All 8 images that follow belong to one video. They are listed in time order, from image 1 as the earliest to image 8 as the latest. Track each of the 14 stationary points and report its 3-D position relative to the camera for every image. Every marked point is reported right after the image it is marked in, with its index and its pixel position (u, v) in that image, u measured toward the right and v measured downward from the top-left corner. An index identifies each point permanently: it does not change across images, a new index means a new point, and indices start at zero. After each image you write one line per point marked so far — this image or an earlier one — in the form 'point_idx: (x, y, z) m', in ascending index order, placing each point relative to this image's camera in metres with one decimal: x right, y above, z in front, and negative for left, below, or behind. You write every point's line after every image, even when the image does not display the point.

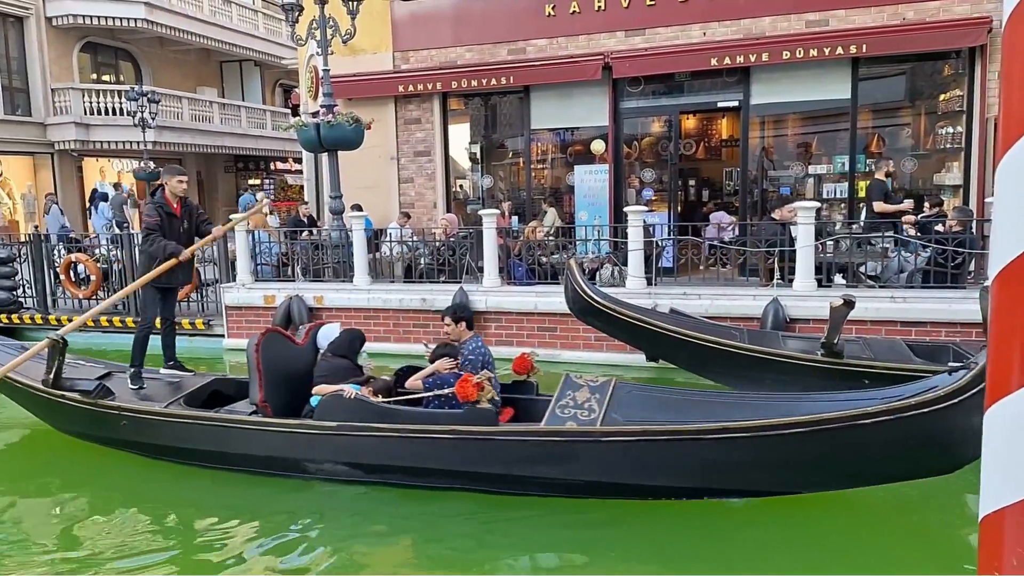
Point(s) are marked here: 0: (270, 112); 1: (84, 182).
0: (-6.3, +4.7, +19.0) m
1: (-10.4, +2.6, +17.7) m
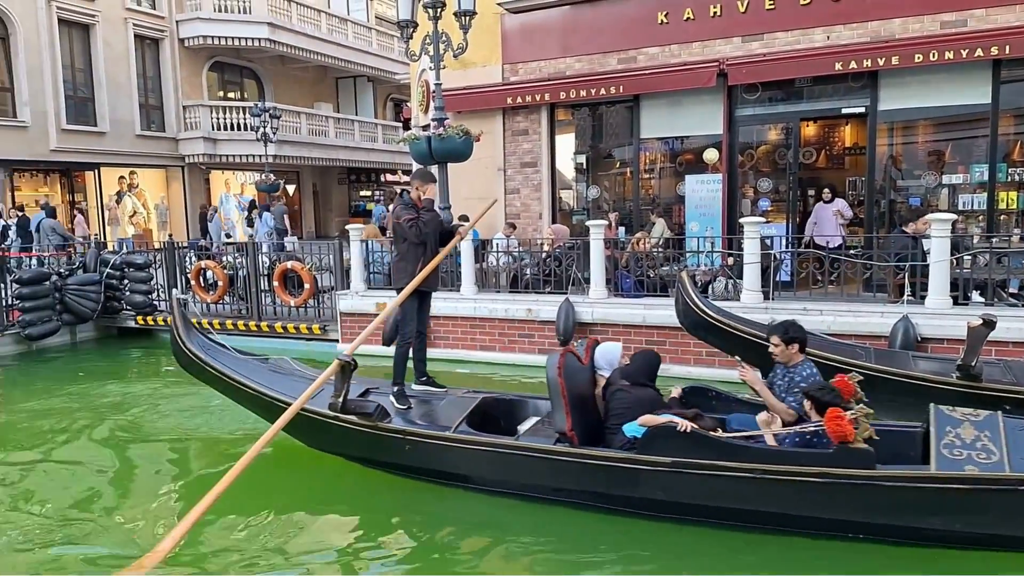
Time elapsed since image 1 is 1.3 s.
0: (-3.5, +4.4, +19.5) m
1: (-7.8, +2.4, +18.7) m
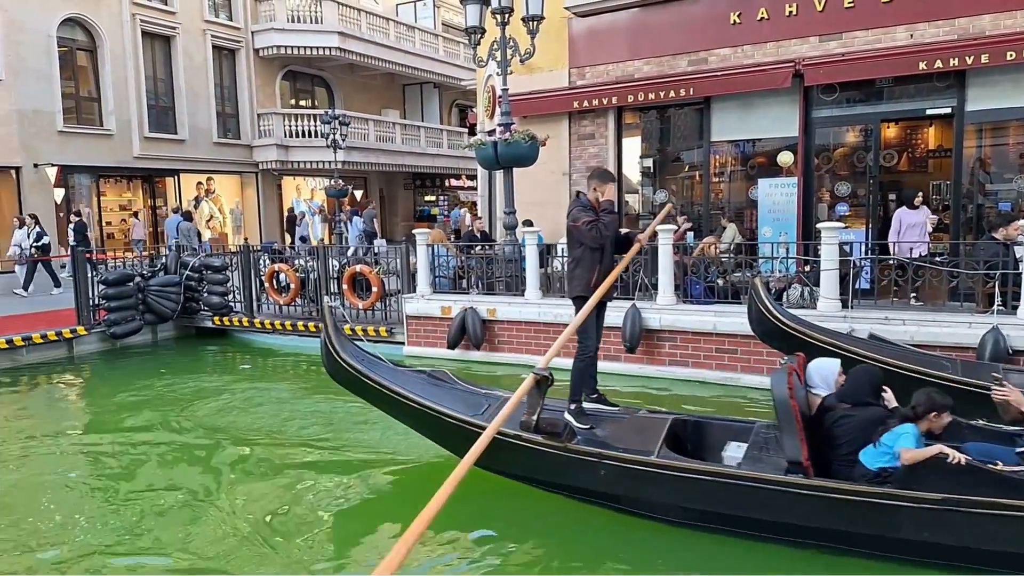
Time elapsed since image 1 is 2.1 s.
0: (-1.7, +4.3, +19.7) m
1: (-6.1, +2.4, +19.2) m
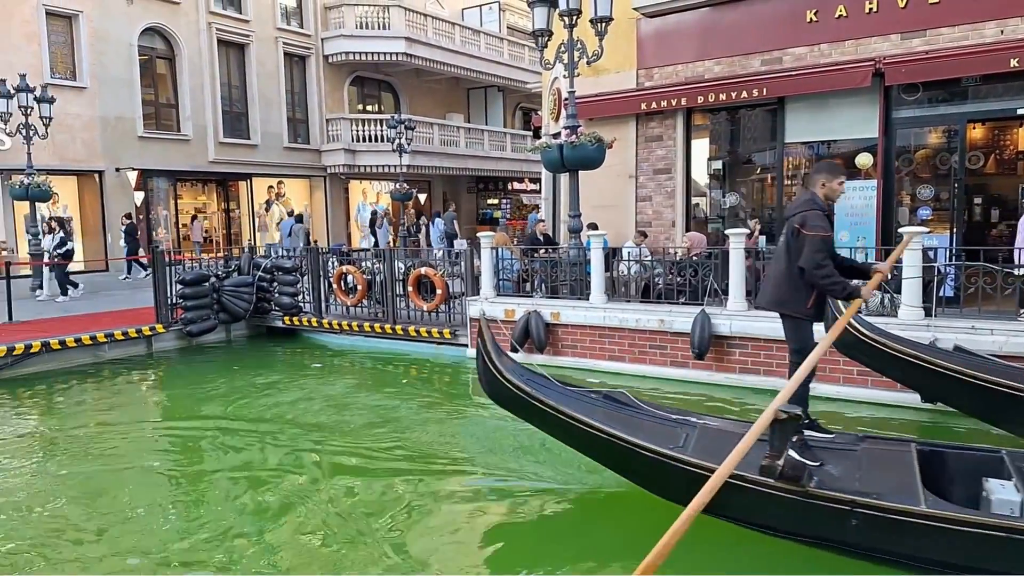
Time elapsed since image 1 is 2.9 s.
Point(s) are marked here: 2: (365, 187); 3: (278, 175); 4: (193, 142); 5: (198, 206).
0: (0.0, +4.2, +19.7) m
1: (-4.4, +2.3, +19.5) m
2: (-4.1, +2.8, +20.0) m
3: (-5.9, +2.8, +17.9) m
4: (-7.3, +3.3, +16.2) m
5: (-7.3, +1.9, +16.7) m
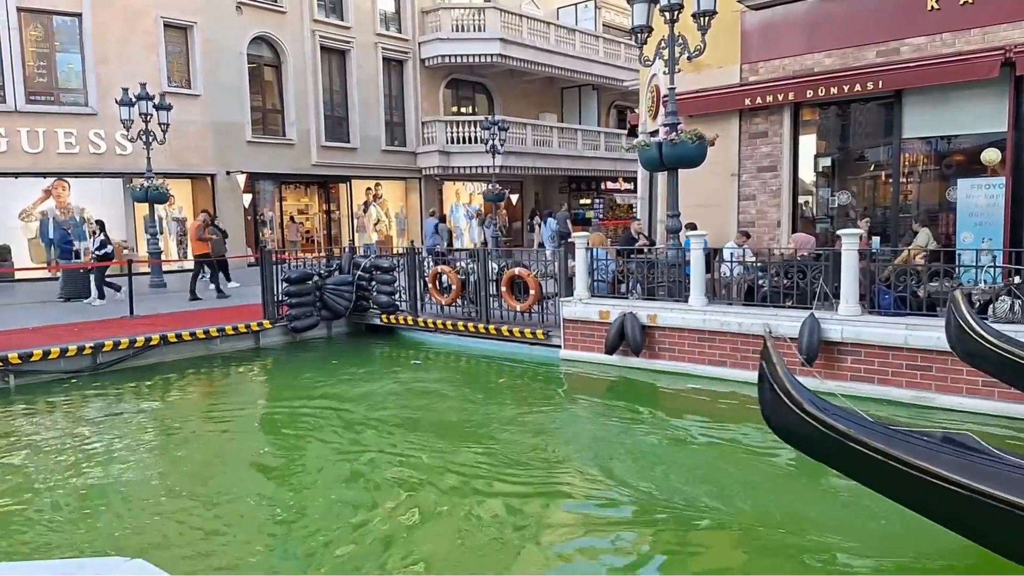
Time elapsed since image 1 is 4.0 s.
0: (+2.5, +4.2, +19.5) m
1: (-1.9, +2.3, +19.8) m
2: (-1.5, +2.8, +20.2) m
3: (-3.5, +2.8, +18.4) m
4: (-5.1, +3.3, +16.9) m
5: (-5.1, +2.0, +17.3) m
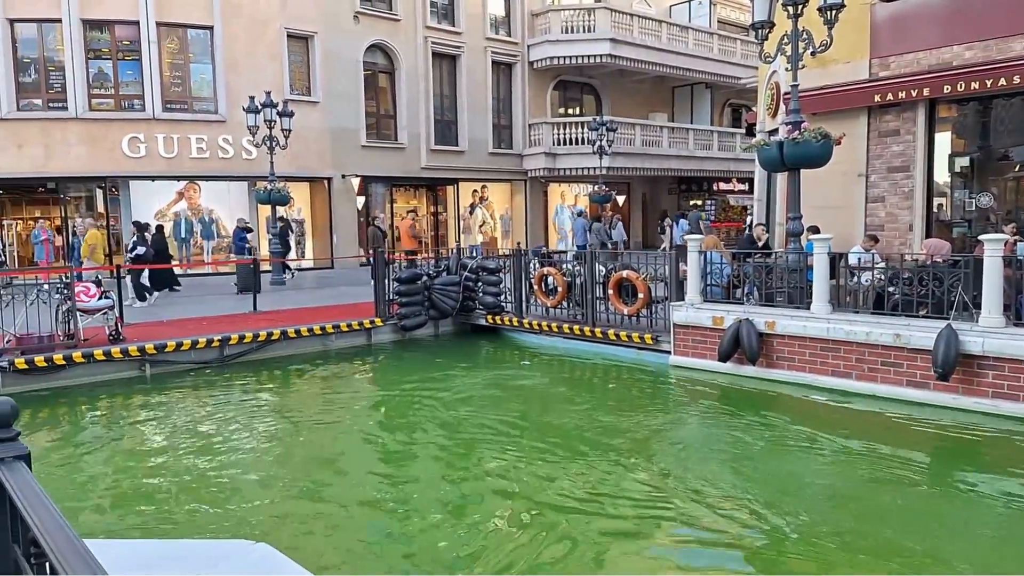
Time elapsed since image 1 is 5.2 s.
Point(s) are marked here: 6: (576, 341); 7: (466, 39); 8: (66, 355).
0: (+5.4, +4.1, +18.9) m
1: (+1.0, +2.3, +19.8) m
2: (+1.4, +2.7, +20.1) m
3: (-0.8, +2.8, +18.6) m
4: (-2.5, +3.3, +17.3) m
5: (-2.5, +2.0, +17.8) m
6: (+1.0, -0.8, +11.4) m
7: (-1.2, +6.3, +17.9) m
8: (-5.8, -0.8, +9.1) m
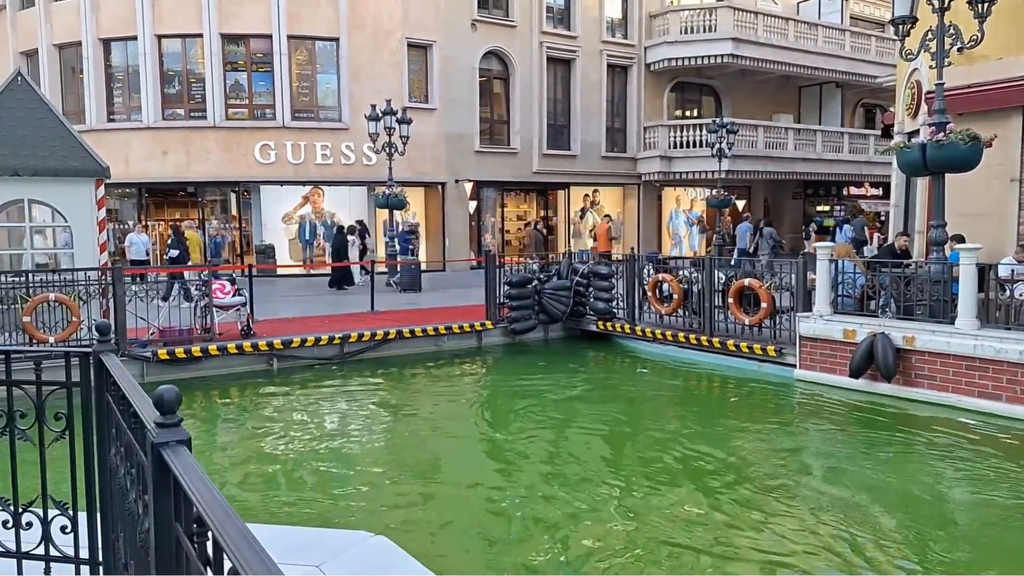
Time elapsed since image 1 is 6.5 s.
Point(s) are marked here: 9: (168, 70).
0: (+8.3, +3.8, +18.0) m
1: (+4.0, +2.1, +19.4) m
2: (+4.5, +2.6, +19.7) m
3: (+2.1, +2.7, +18.5) m
4: (+0.2, +3.3, +17.4) m
5: (+0.3, +1.9, +17.9) m
6: (+2.8, -1.0, +11.1) m
7: (+1.7, +6.2, +17.8) m
8: (-4.2, -0.8, +9.8) m
9: (-7.6, +4.8, +15.7) m
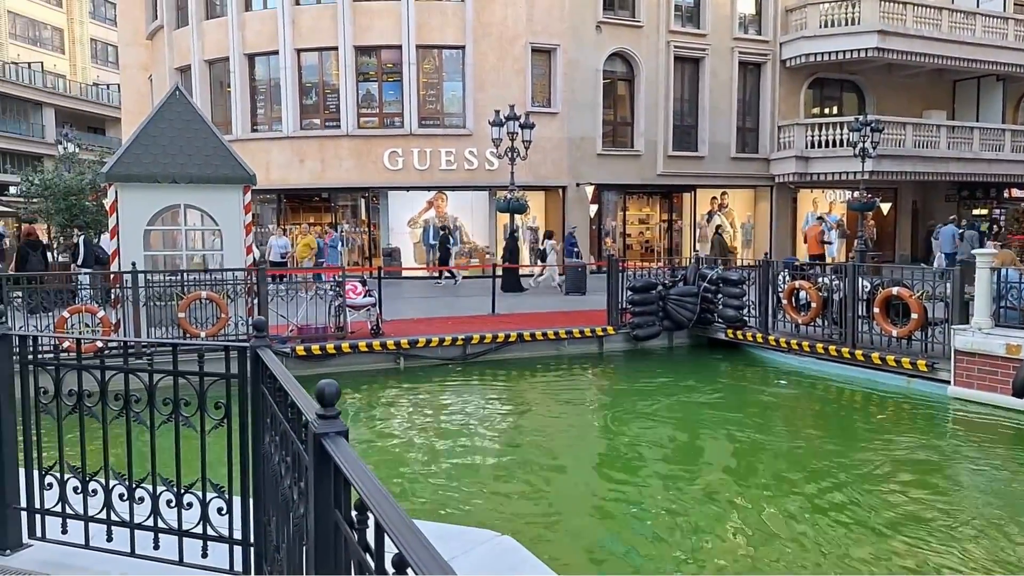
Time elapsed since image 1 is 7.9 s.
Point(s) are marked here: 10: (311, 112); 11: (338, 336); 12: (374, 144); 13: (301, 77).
0: (+11.3, +3.6, +16.5) m
1: (+7.2, +1.9, +18.6) m
2: (+7.8, +2.4, +18.8) m
3: (+5.2, +2.5, +17.9) m
4: (+3.2, +3.1, +17.1) m
5: (+3.3, +1.8, +17.6) m
6: (+4.8, -1.1, +10.5) m
7: (+4.8, +6.0, +17.4) m
8: (-2.4, -0.8, +10.3) m
9: (-4.7, +4.8, +16.6) m
10: (-4.6, +4.1, +16.6) m
11: (-2.6, -0.7, +10.7) m
12: (-3.1, +3.3, +16.2) m
13: (-4.9, +4.9, +16.6) m
